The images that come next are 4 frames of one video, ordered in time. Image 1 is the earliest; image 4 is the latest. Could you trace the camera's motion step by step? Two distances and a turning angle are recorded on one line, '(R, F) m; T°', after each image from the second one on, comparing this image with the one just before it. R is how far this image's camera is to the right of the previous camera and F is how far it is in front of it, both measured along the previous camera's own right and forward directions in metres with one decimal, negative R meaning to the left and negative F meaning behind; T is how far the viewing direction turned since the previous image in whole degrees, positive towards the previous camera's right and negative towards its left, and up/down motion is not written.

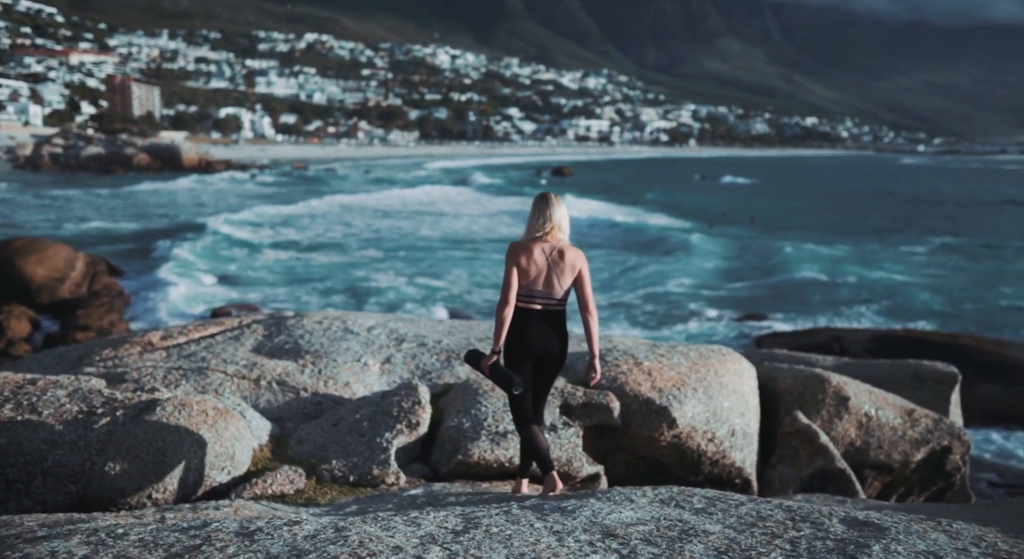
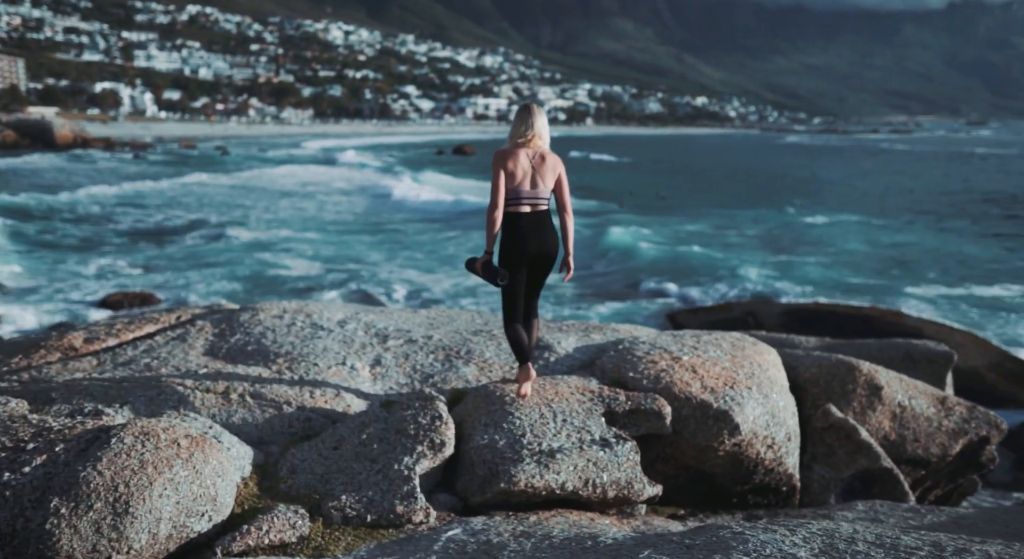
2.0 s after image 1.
(-0.6, +0.8) m; +7°
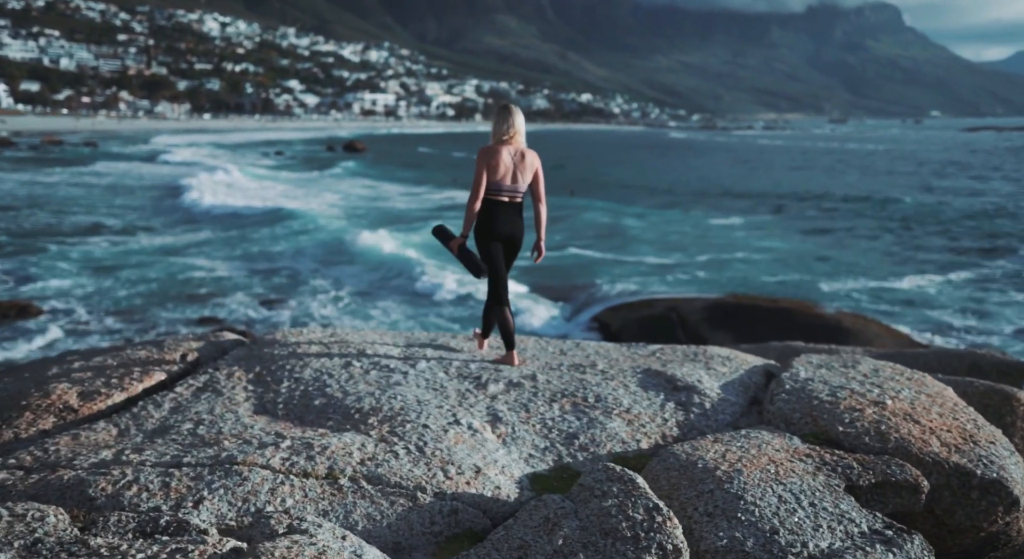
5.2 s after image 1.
(-1.1, +1.0) m; +7°
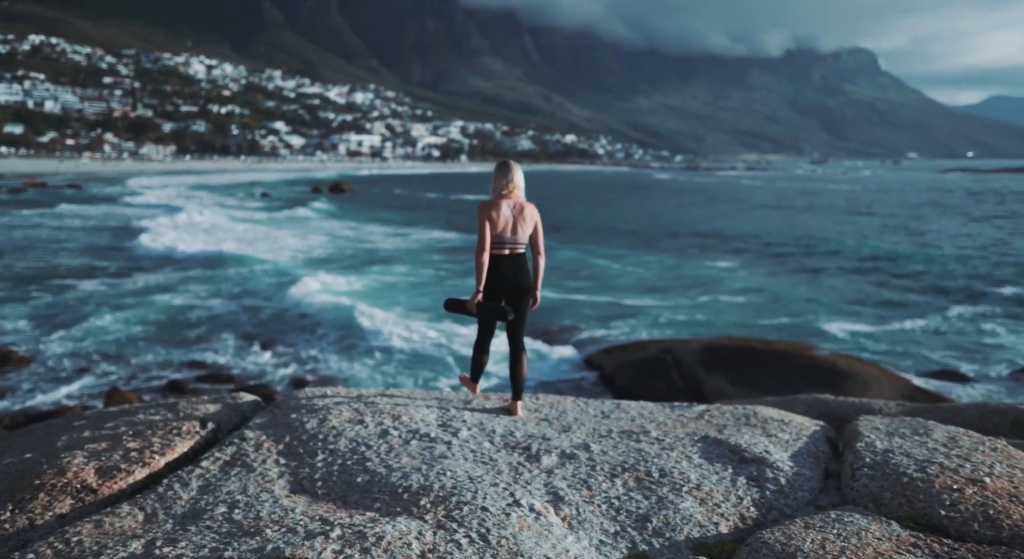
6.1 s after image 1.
(-0.3, +0.3) m; +1°
